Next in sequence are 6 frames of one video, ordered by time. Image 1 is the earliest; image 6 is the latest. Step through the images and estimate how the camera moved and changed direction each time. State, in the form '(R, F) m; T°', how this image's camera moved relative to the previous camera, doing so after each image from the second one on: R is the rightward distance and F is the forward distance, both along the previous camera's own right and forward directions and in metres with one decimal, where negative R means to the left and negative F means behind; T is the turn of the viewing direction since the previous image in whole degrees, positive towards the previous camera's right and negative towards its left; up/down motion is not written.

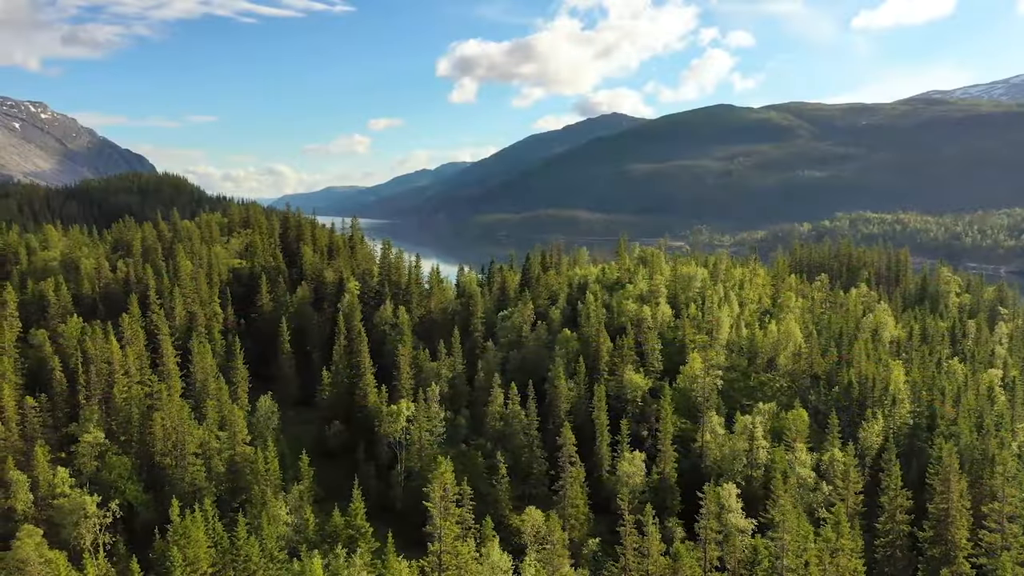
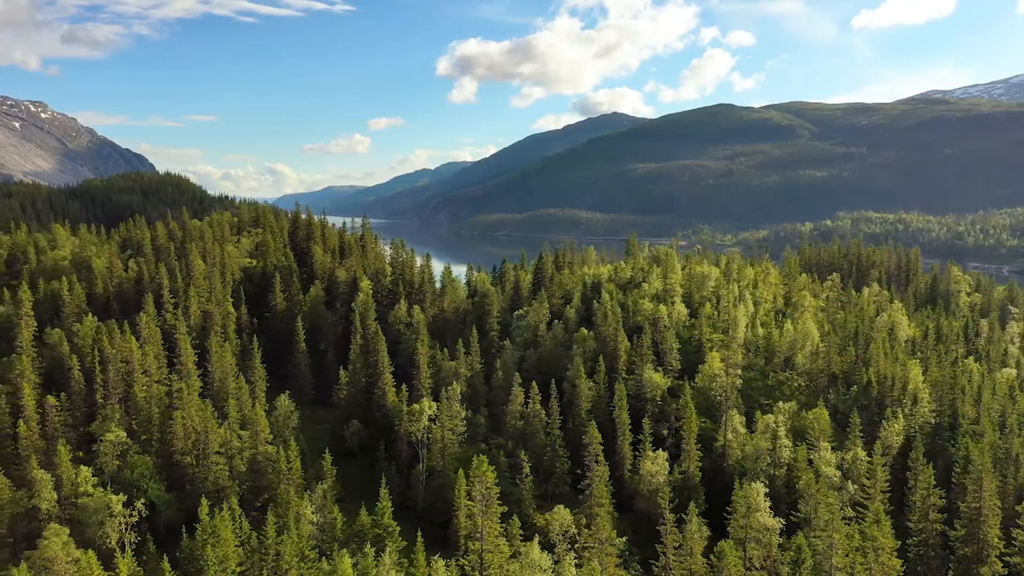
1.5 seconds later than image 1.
(-3.7, 0.0) m; 0°
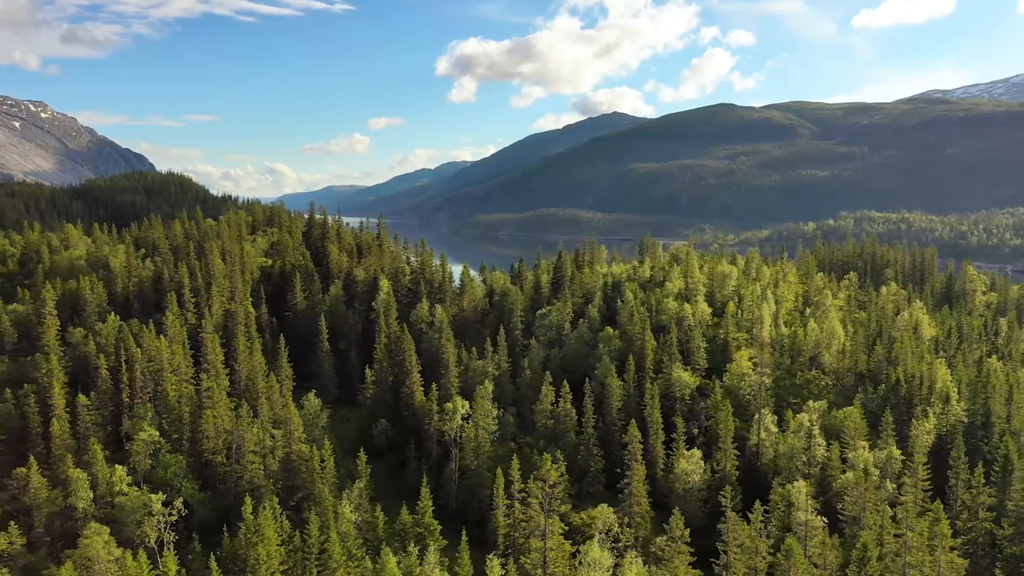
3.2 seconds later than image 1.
(-5.6, 0.0) m; 0°
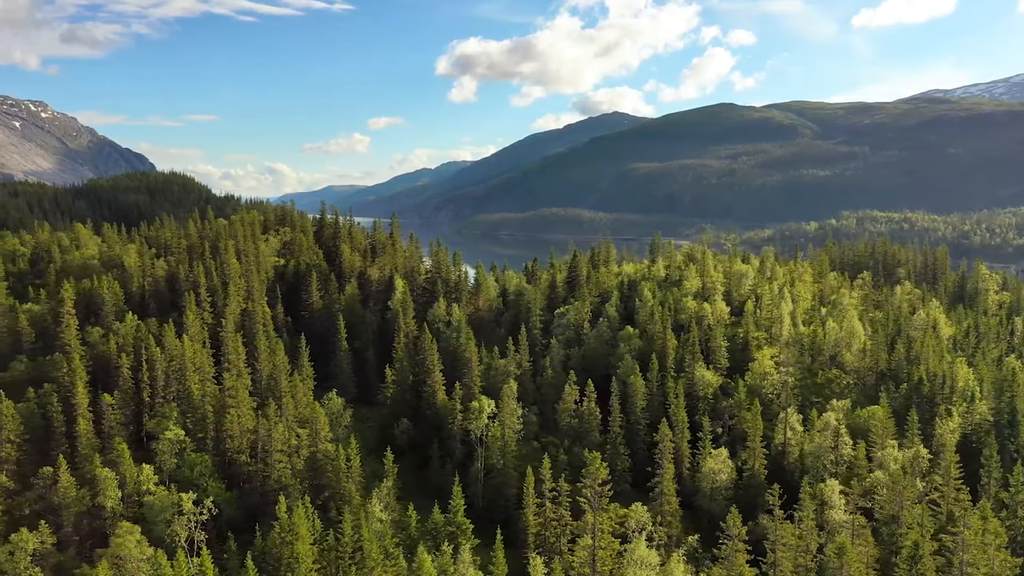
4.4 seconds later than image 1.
(-4.4, +0.1) m; 0°
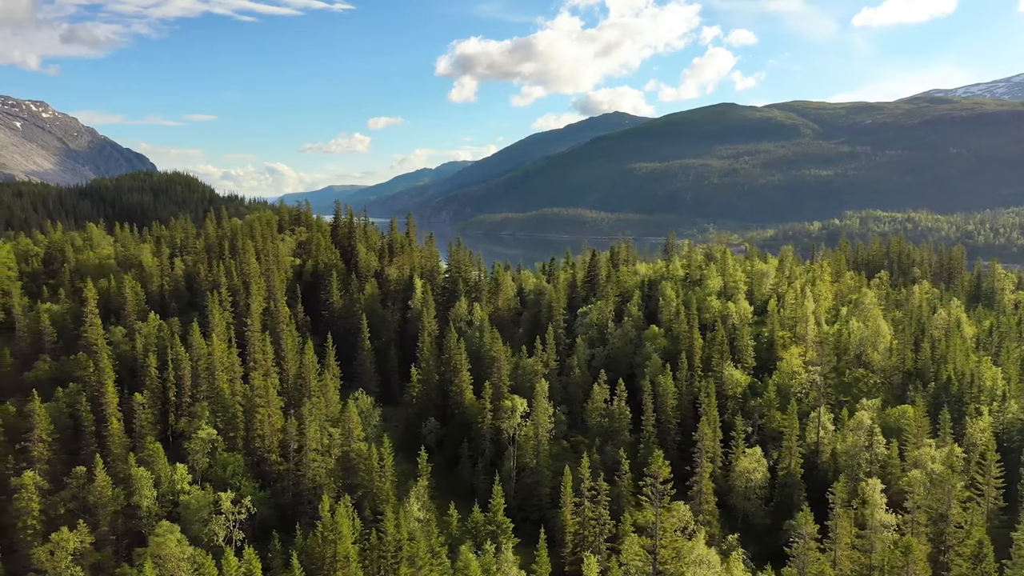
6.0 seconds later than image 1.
(-5.5, +0.1) m; 0°
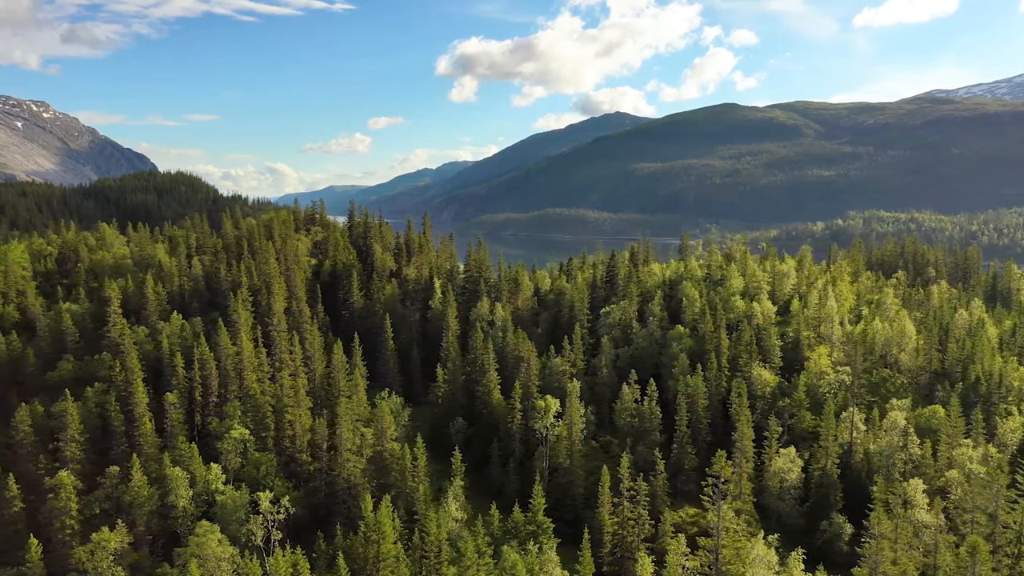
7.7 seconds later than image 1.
(-5.5, +0.1) m; 0°
